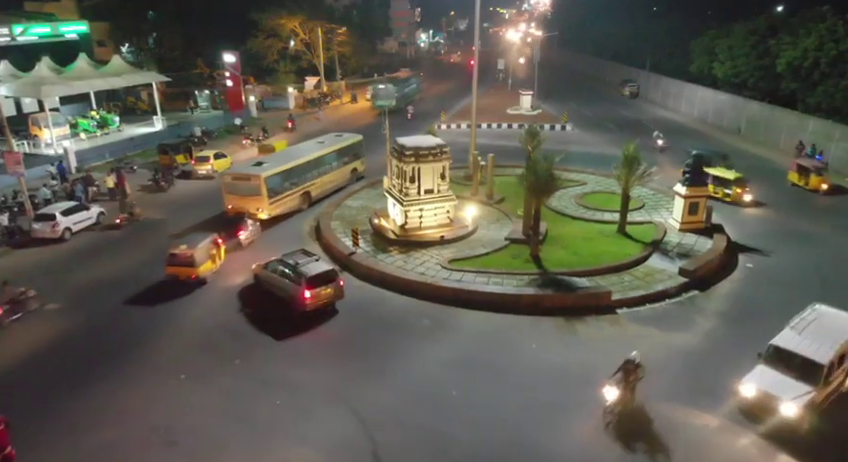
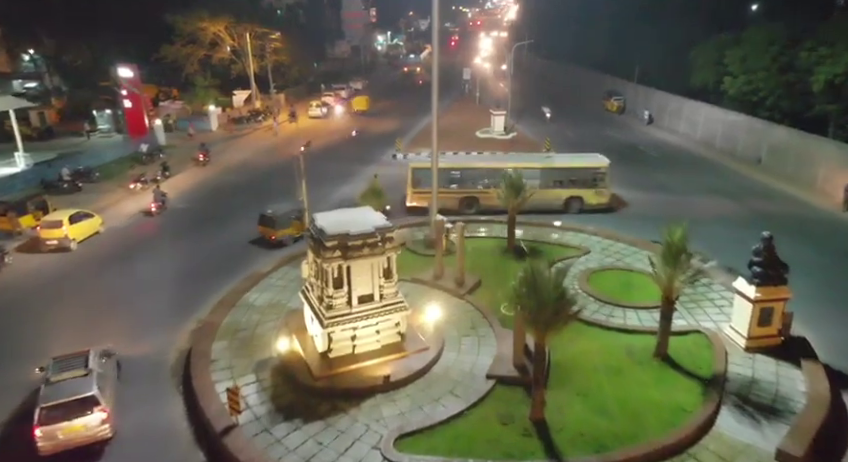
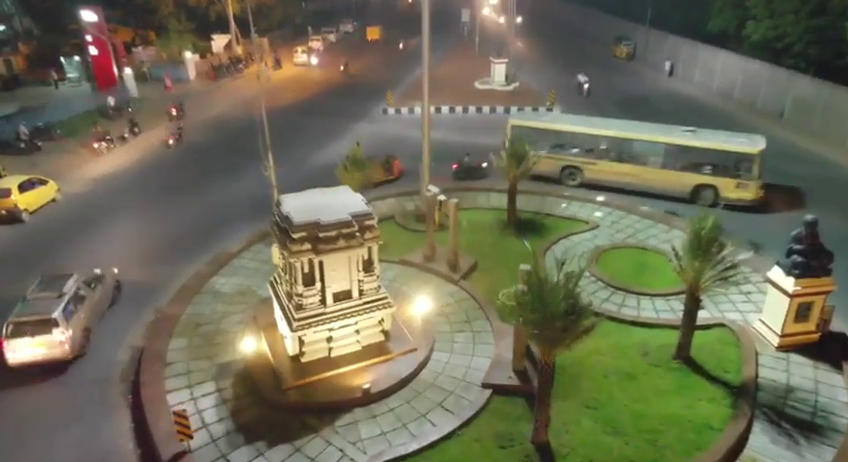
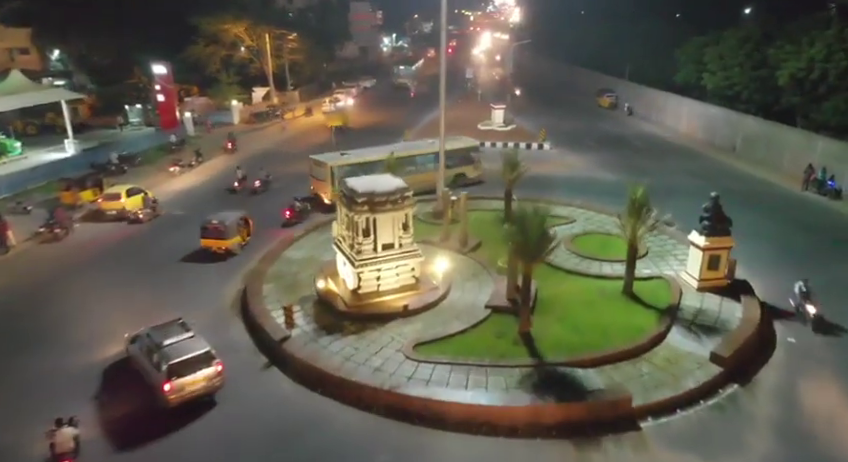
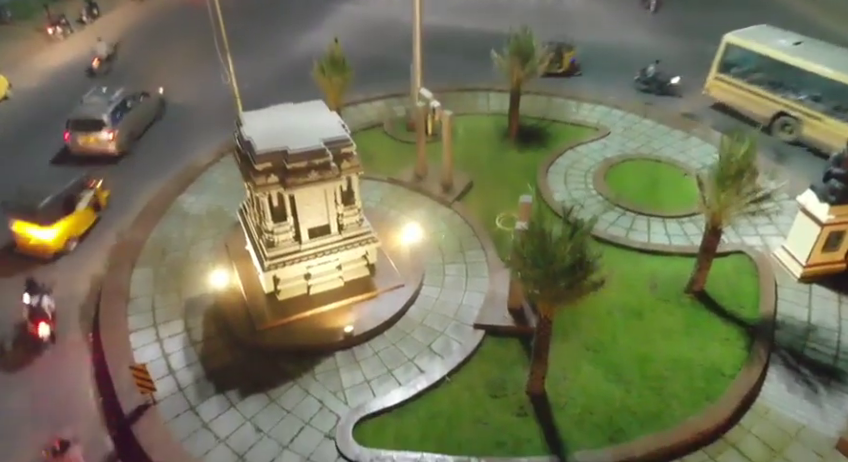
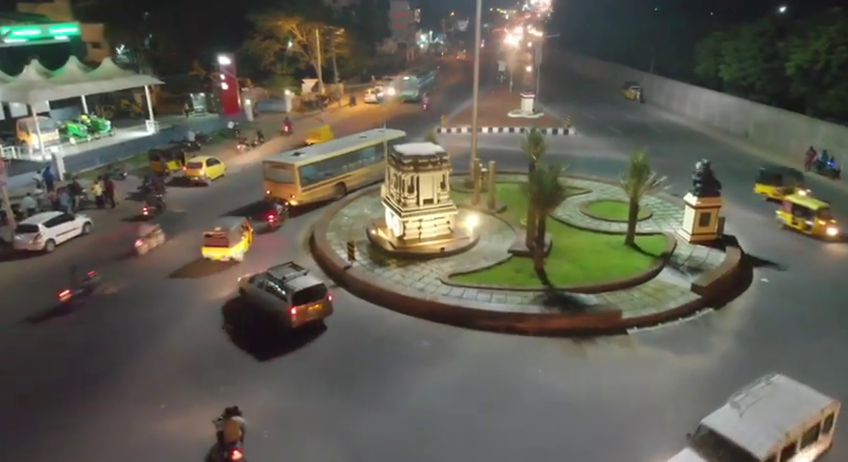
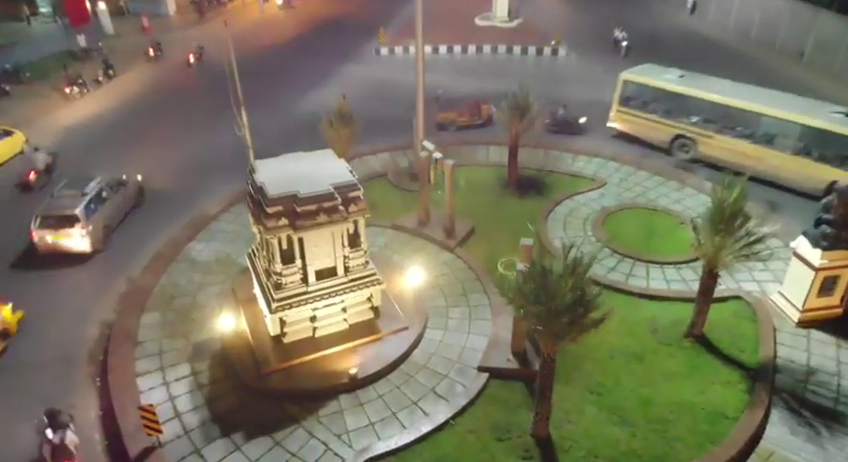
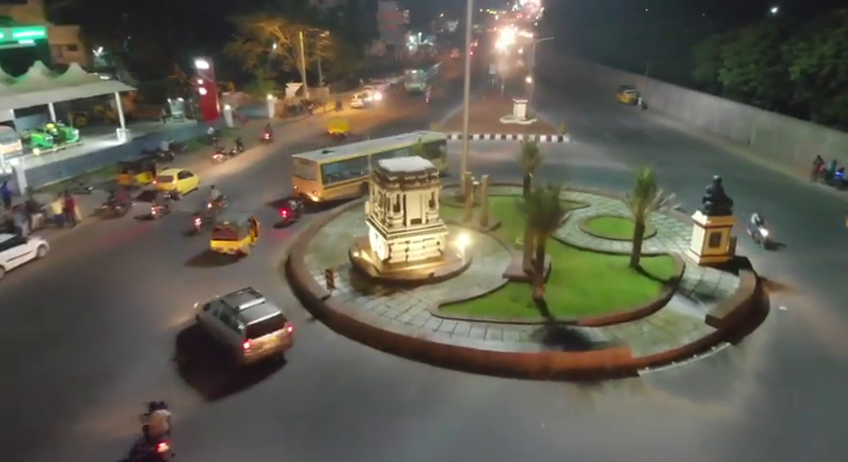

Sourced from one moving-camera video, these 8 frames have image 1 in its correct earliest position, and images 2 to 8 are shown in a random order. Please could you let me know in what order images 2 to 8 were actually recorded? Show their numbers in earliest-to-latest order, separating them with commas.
6, 8, 4, 2, 3, 7, 5
